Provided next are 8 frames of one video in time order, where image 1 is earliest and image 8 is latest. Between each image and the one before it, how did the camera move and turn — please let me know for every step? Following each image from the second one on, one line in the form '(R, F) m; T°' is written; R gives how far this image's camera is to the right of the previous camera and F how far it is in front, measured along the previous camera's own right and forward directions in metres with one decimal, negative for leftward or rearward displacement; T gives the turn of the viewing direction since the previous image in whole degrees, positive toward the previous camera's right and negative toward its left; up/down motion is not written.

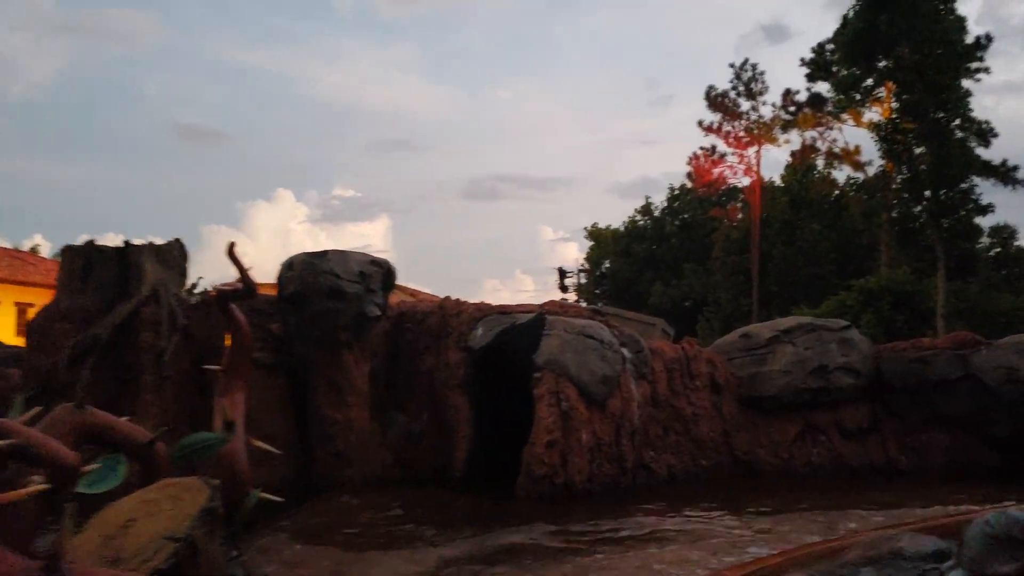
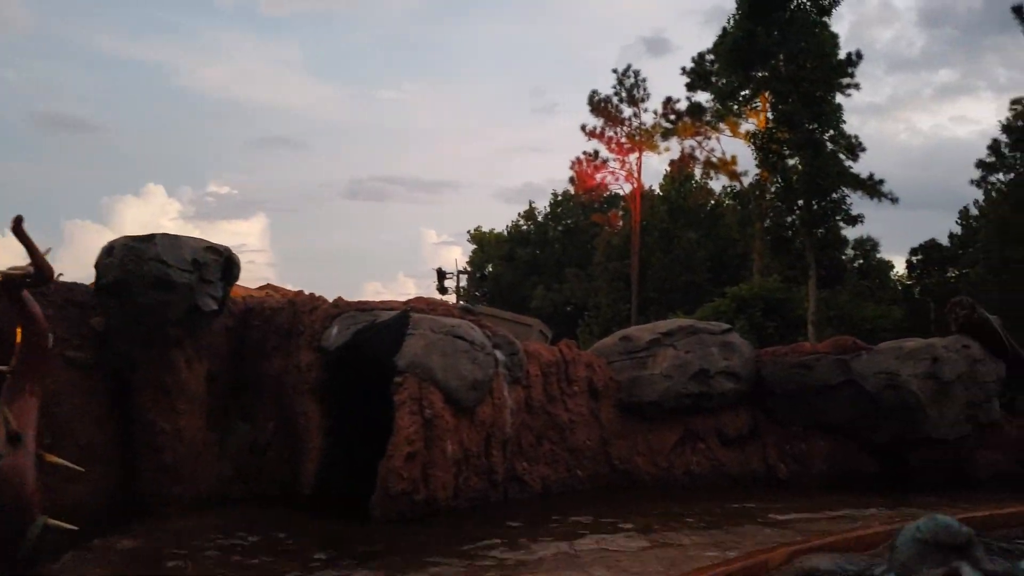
(+0.2, +0.8) m; +7°
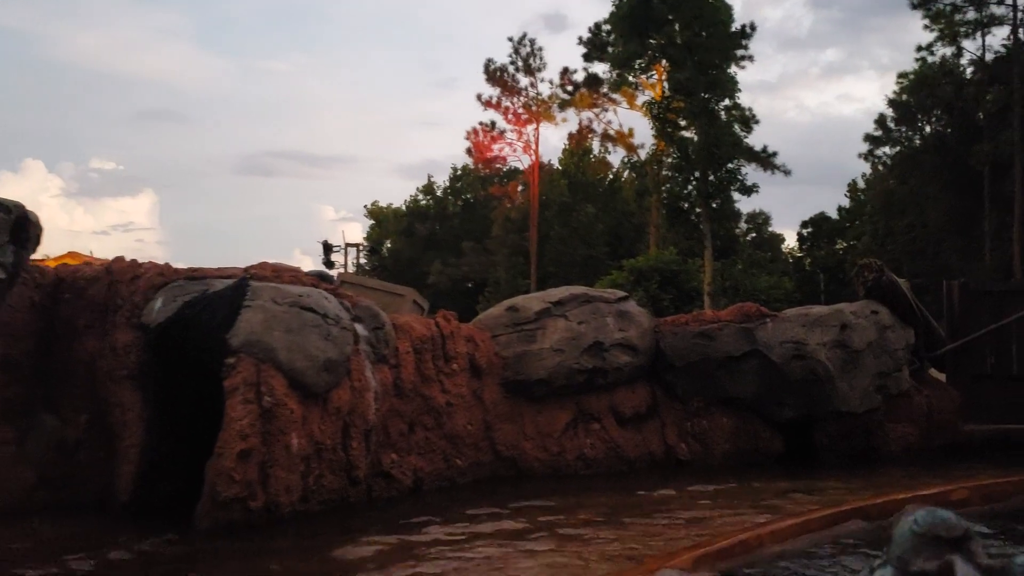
(+0.3, +1.1) m; +6°
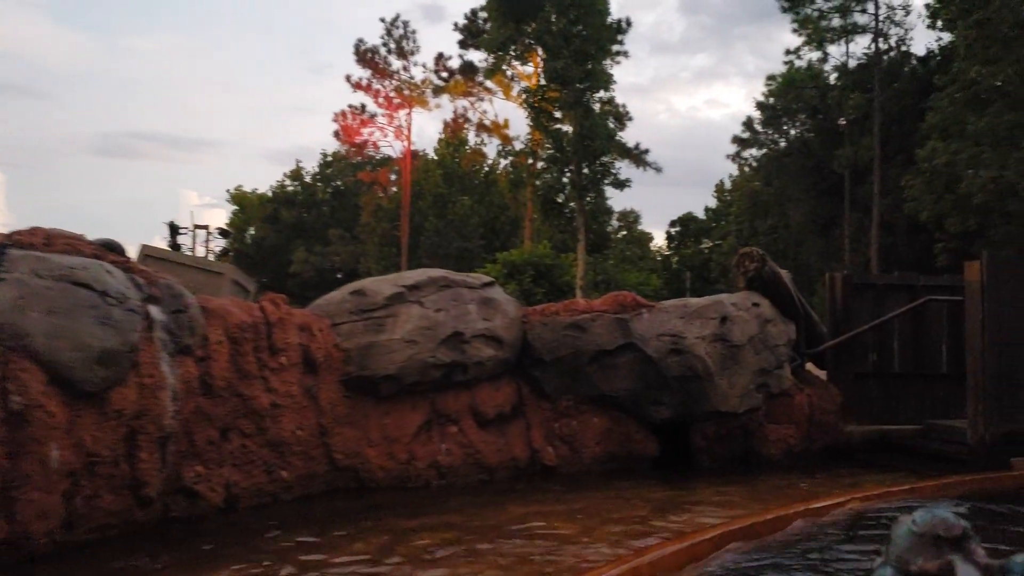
(+0.2, +1.1) m; +8°
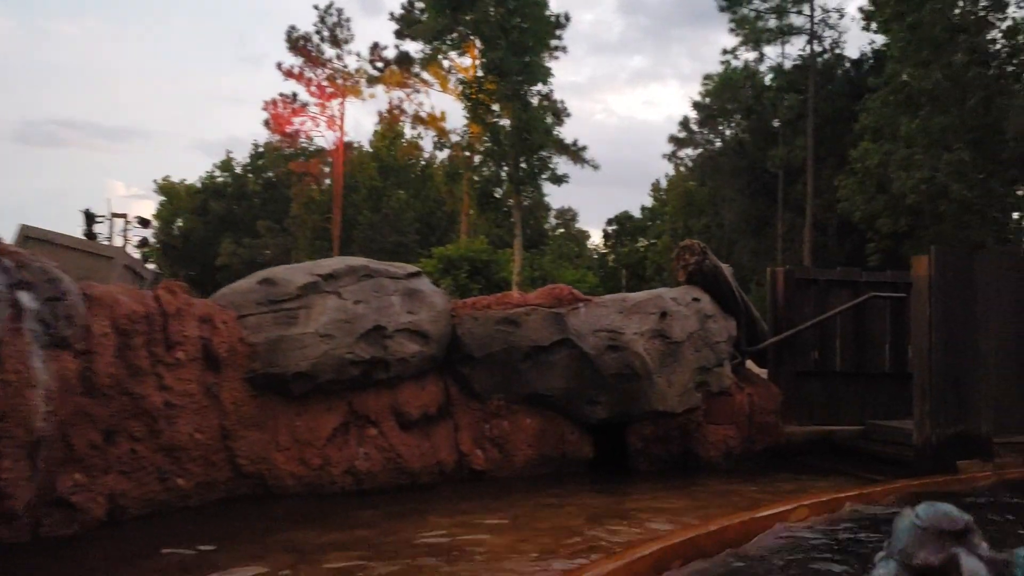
(+0.1, +0.5) m; +4°
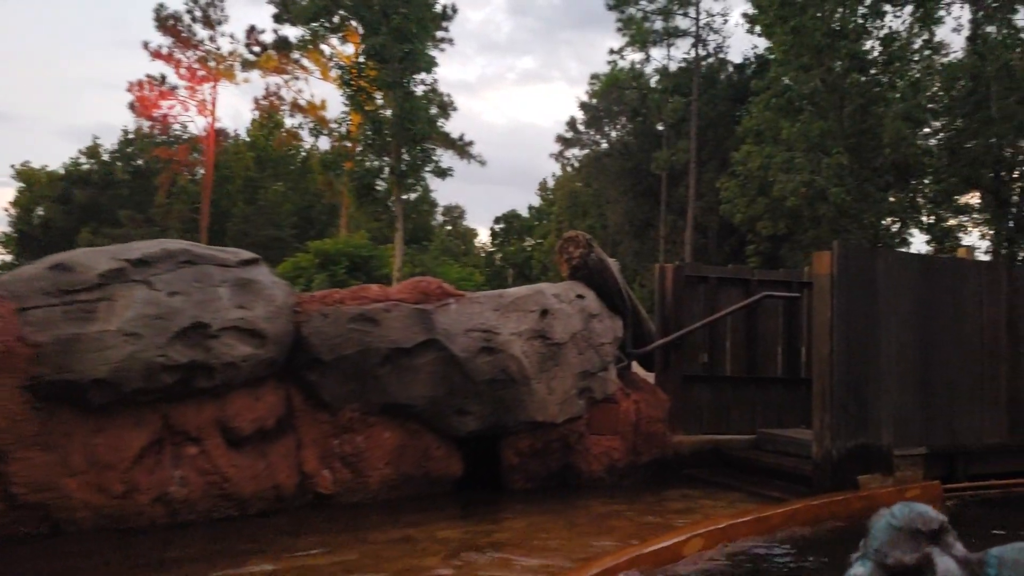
(+0.2, +0.9) m; +7°
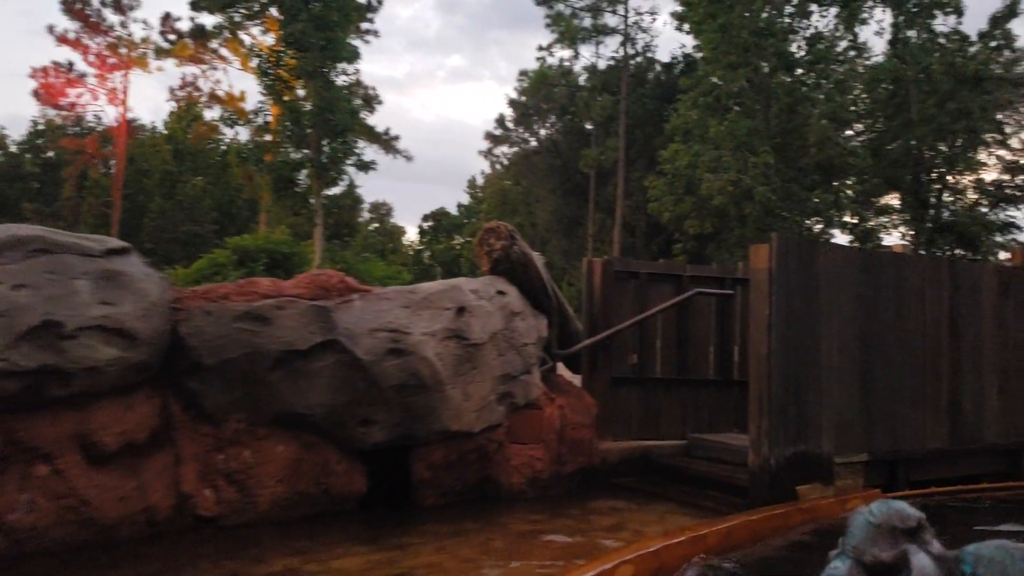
(+0.1, +0.6) m; +4°
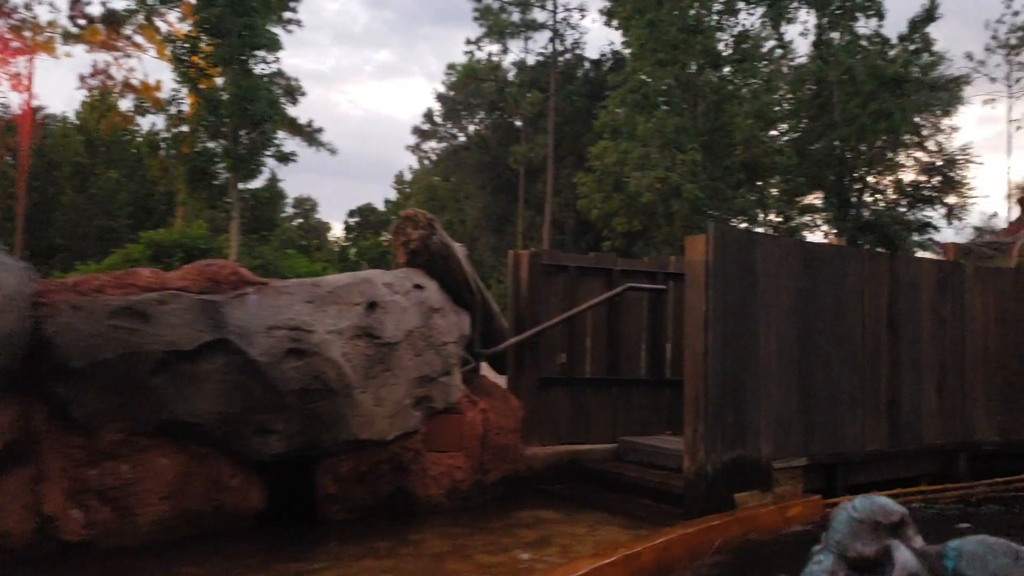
(+0.1, +0.5) m; +4°
